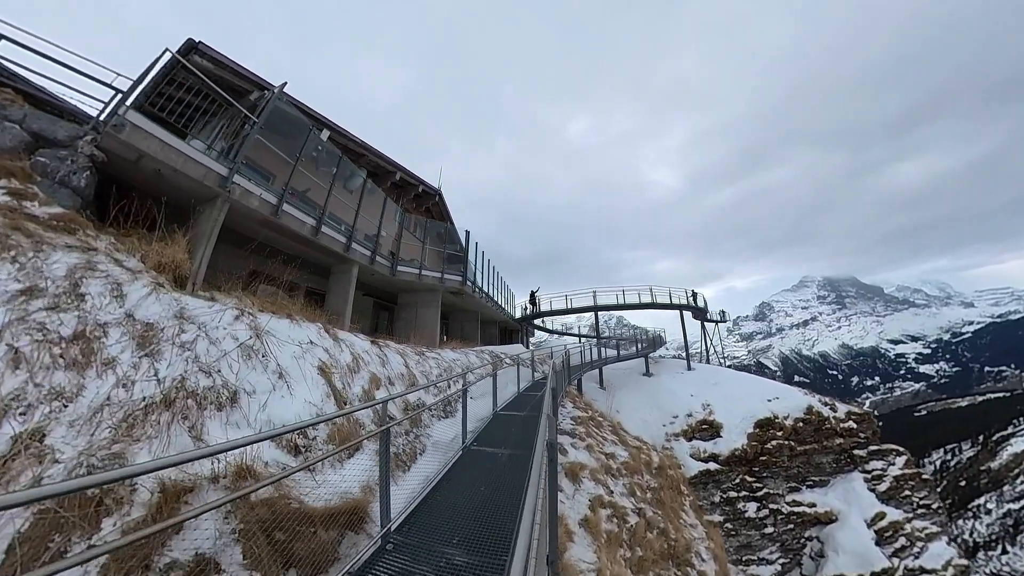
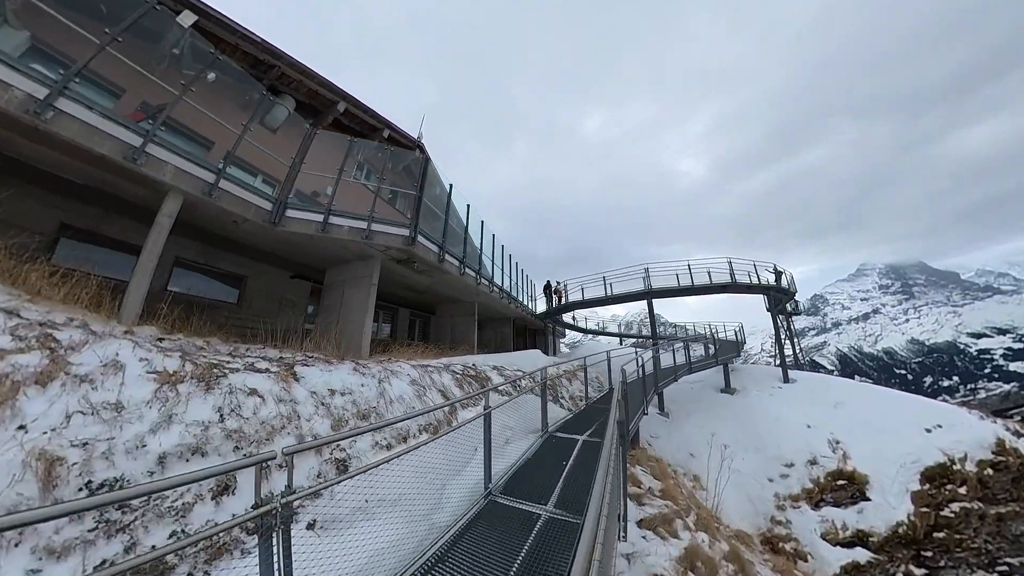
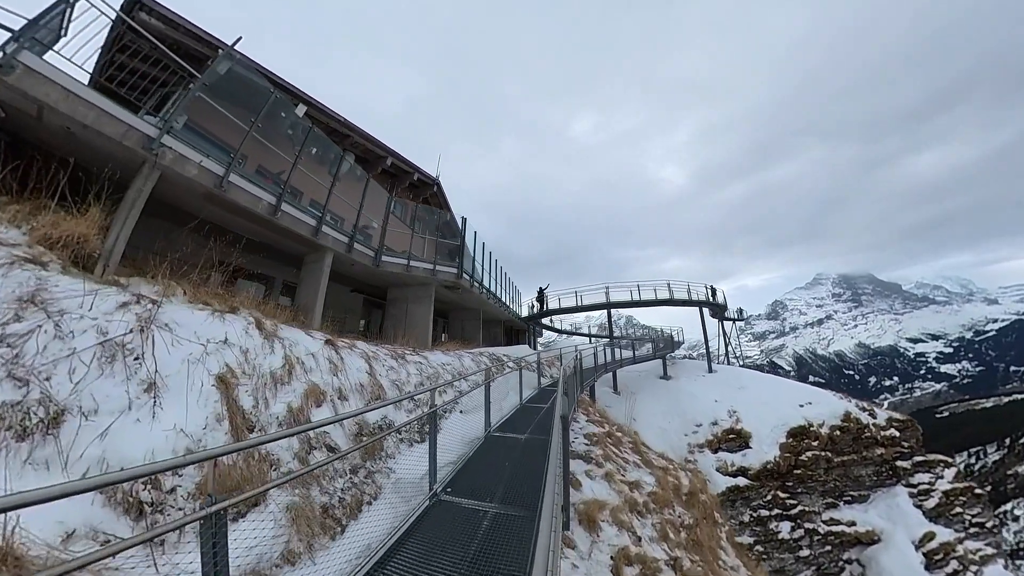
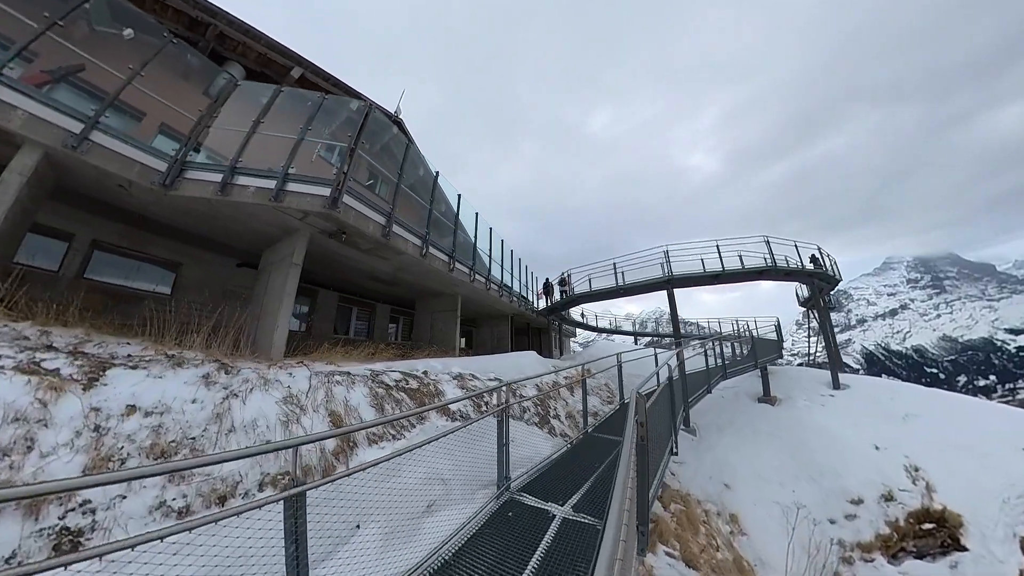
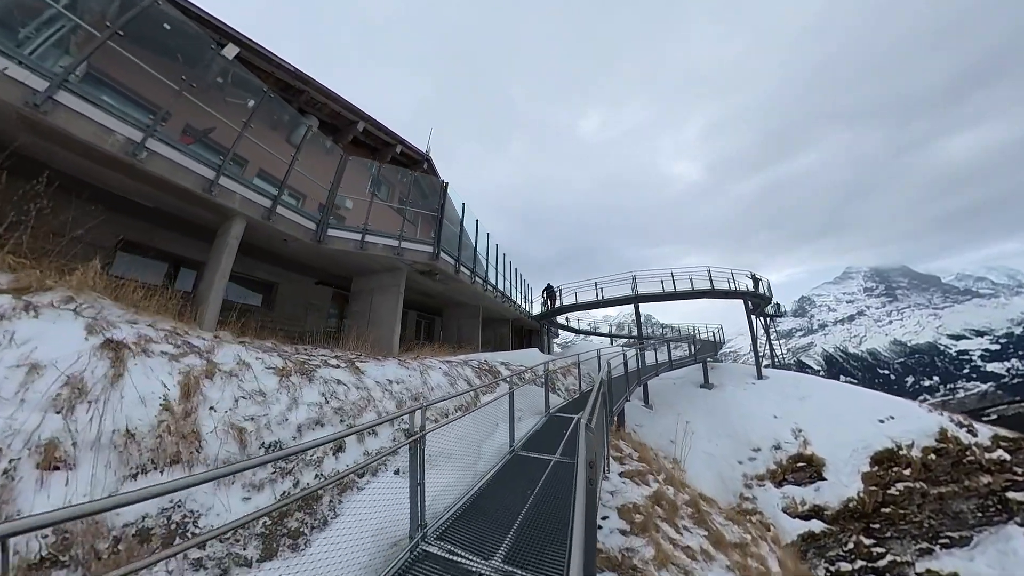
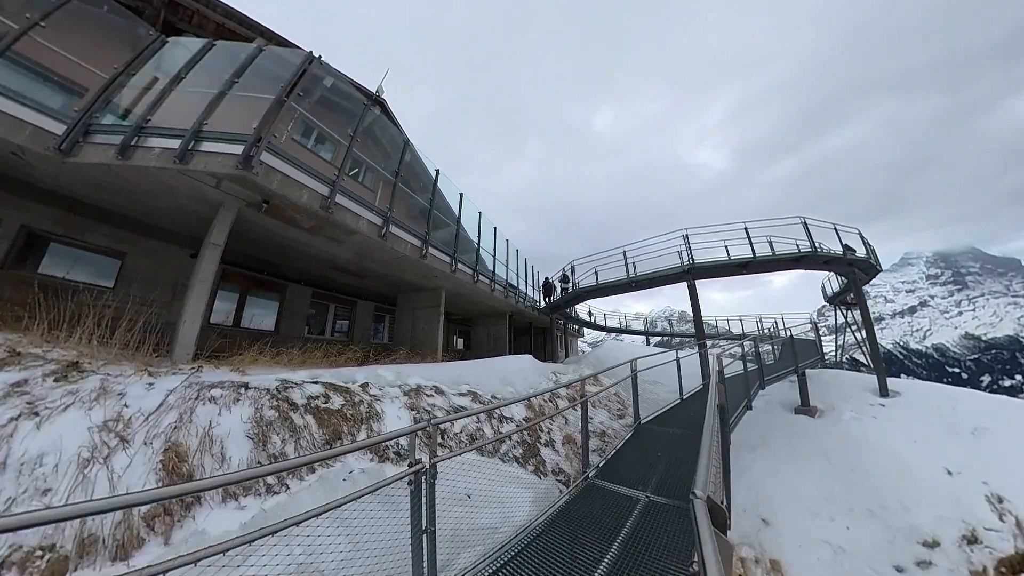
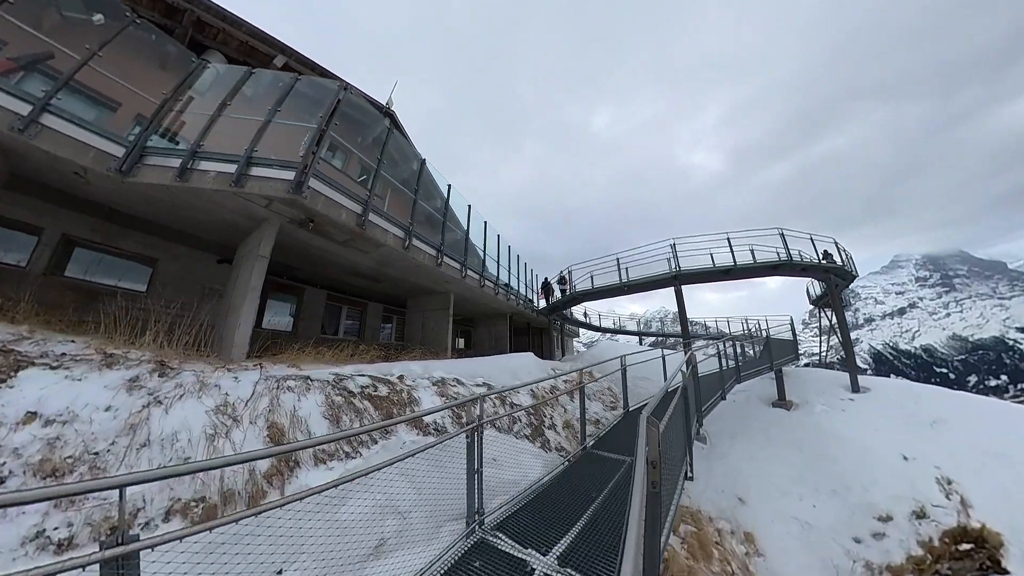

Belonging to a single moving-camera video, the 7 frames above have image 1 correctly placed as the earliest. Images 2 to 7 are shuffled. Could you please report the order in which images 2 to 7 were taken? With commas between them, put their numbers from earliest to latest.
3, 5, 2, 4, 7, 6
